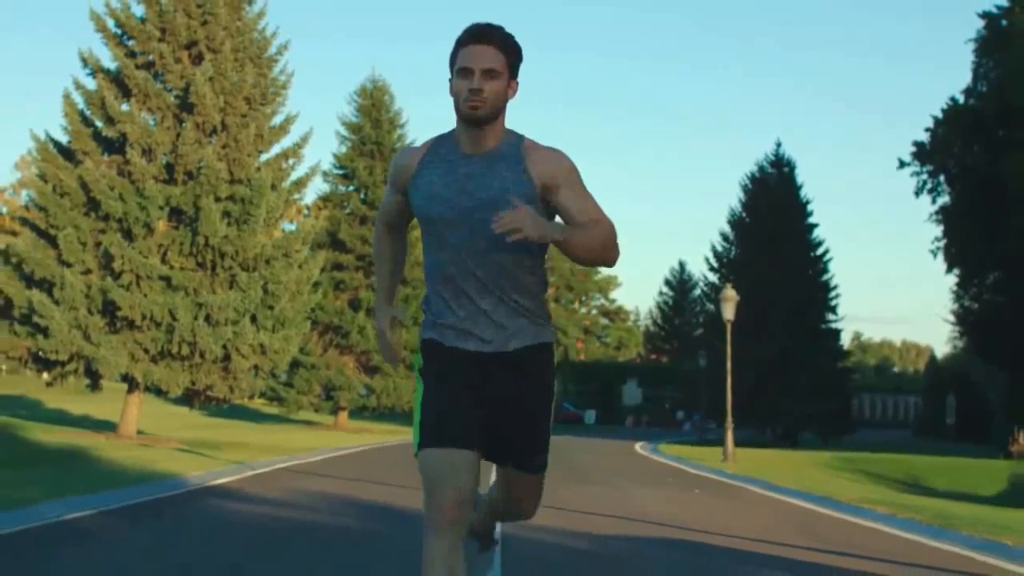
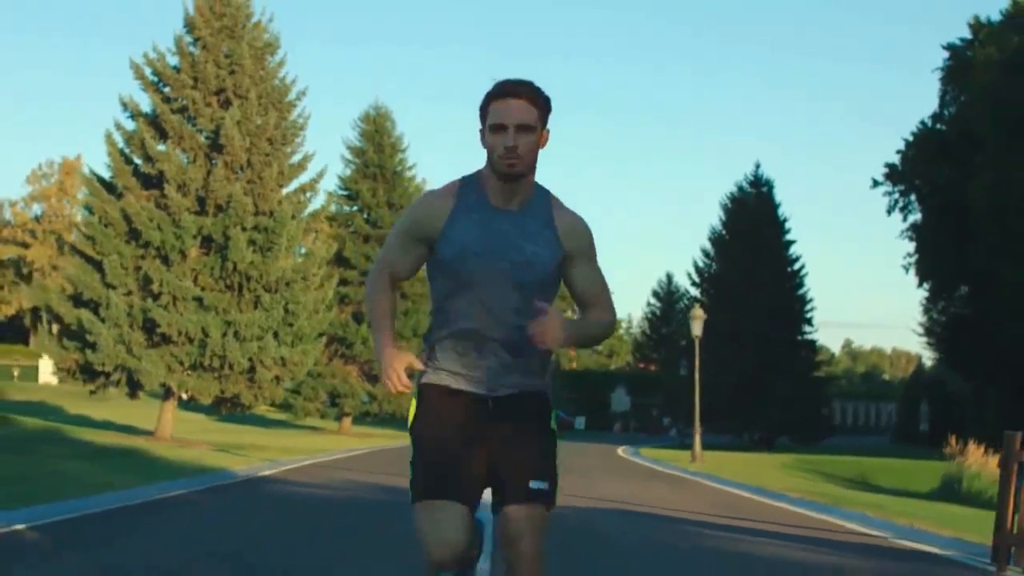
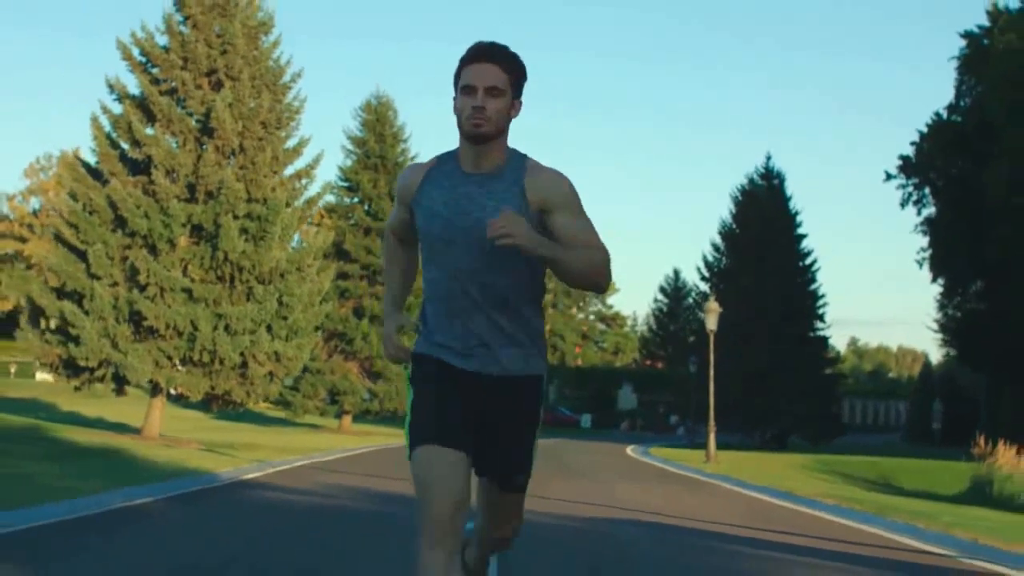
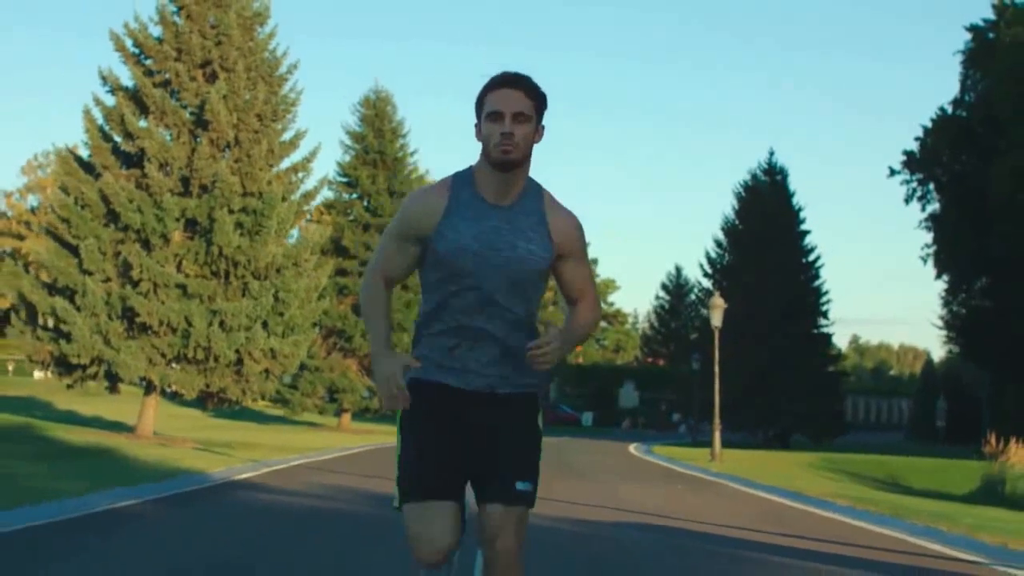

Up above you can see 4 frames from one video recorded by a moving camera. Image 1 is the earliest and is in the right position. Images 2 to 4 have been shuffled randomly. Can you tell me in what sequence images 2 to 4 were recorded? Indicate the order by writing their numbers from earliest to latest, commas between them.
4, 3, 2
